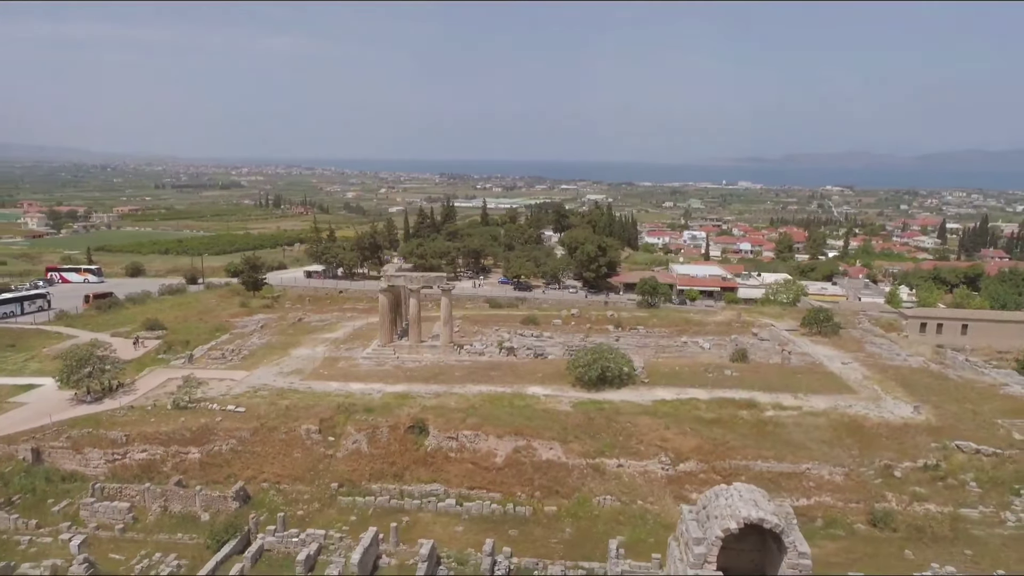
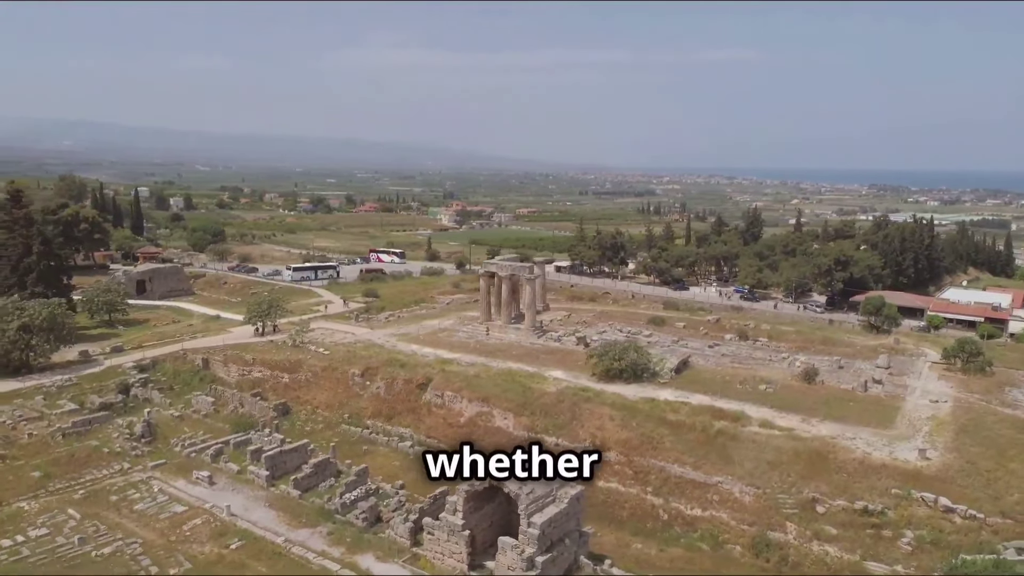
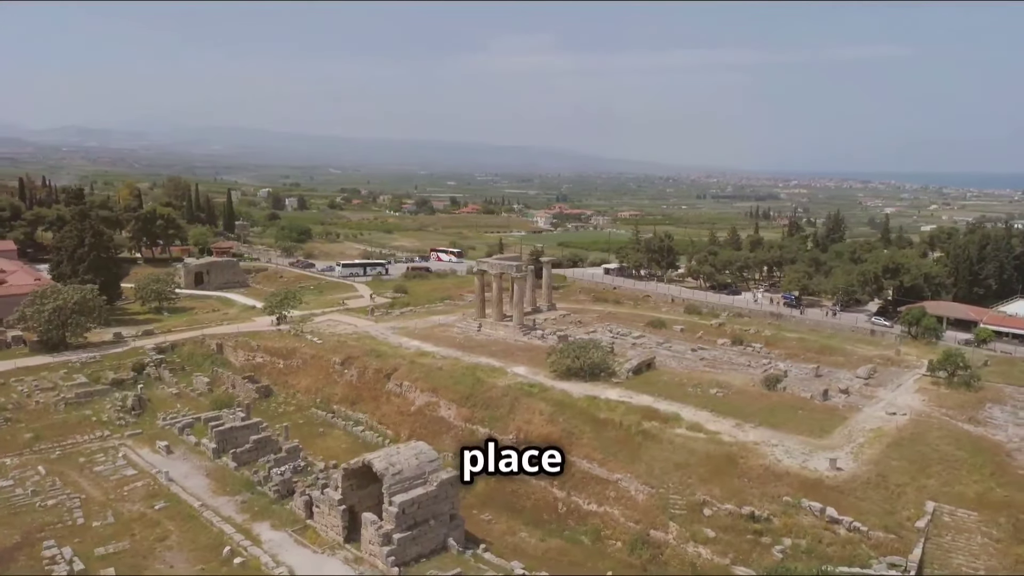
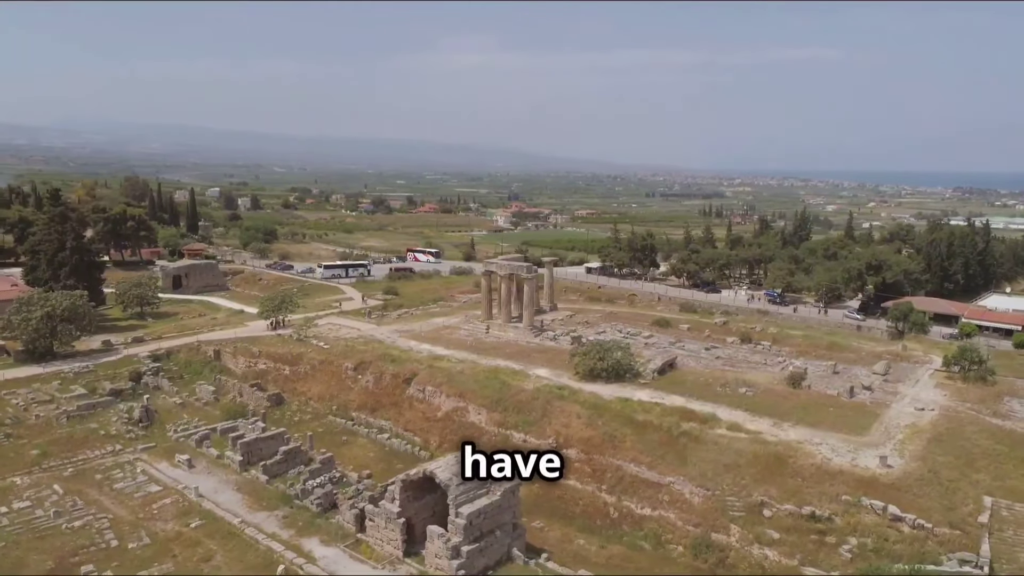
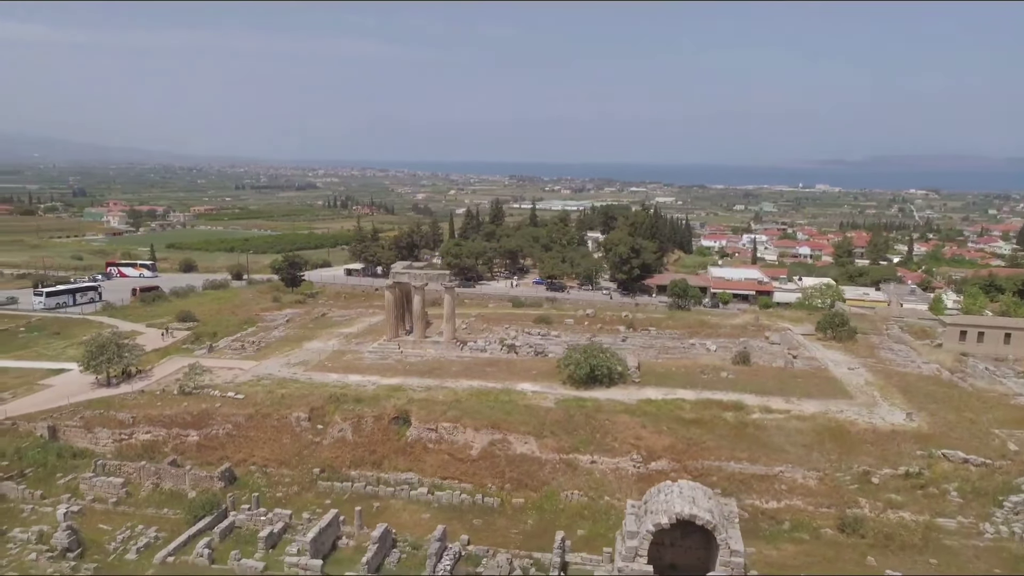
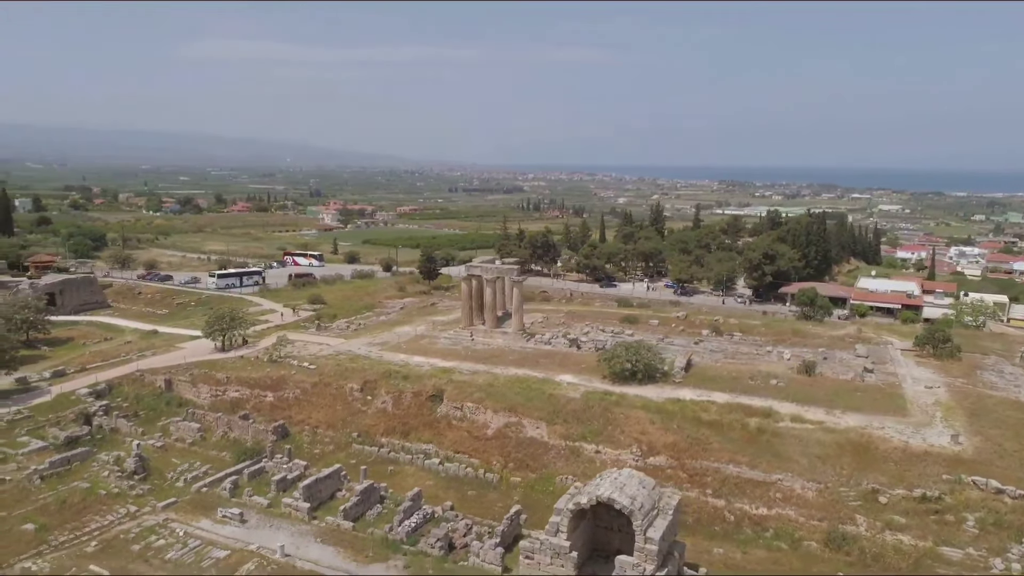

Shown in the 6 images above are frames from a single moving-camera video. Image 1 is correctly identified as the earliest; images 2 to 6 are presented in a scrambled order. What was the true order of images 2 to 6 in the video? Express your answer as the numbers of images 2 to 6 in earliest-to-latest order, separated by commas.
5, 6, 2, 4, 3
